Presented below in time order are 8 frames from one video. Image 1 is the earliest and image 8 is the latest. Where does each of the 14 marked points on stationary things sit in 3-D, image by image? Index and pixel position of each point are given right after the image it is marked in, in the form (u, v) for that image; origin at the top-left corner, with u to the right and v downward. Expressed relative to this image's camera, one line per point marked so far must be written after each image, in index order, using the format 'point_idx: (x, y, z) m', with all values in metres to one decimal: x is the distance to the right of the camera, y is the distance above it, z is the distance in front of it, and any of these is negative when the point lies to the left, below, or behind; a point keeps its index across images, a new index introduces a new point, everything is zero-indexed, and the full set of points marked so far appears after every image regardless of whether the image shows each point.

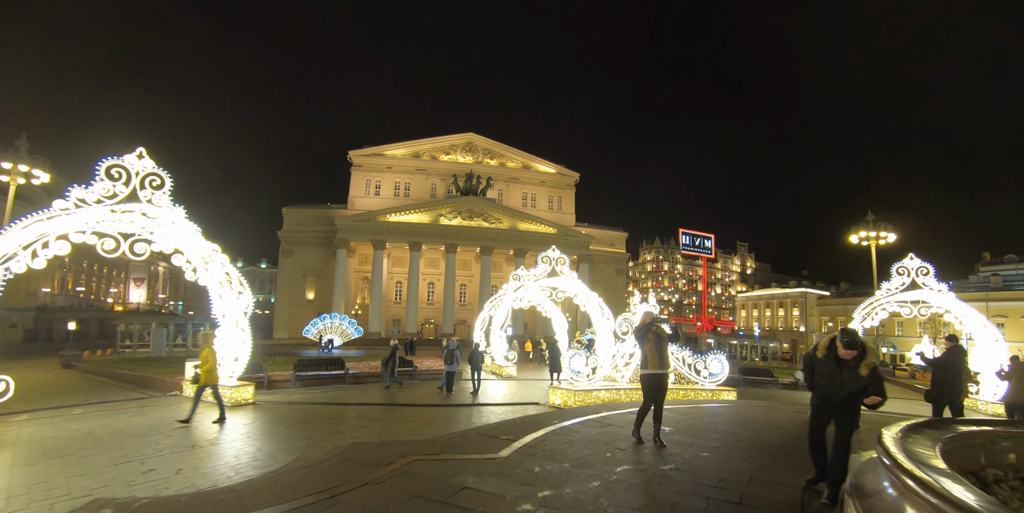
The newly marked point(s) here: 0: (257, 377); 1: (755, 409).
0: (-6.8, -3.2, +14.0) m
1: (+4.7, -2.9, +10.0) m
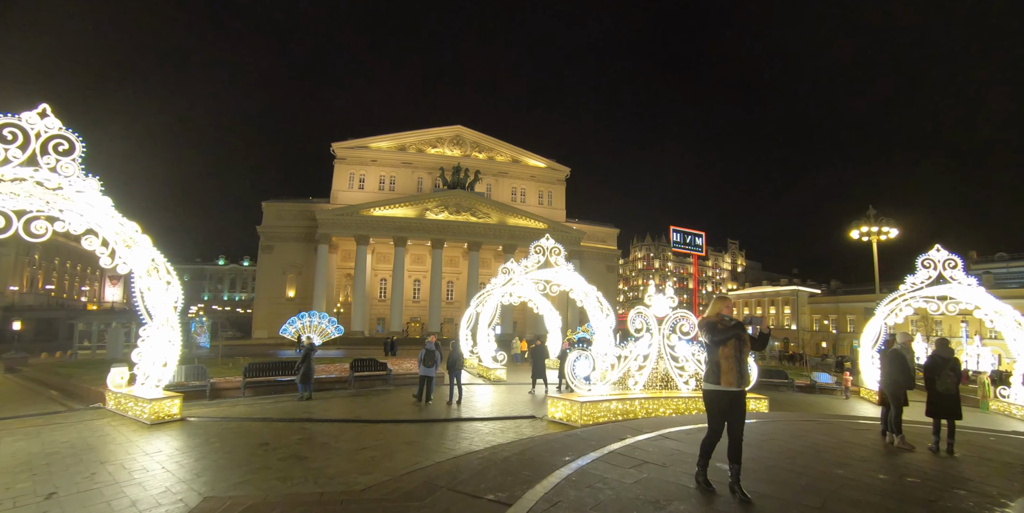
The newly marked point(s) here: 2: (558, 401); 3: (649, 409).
0: (-7.0, -2.9, +11.8) m
1: (+4.6, -2.6, +8.0) m
2: (+0.7, -2.3, +8.5) m
3: (+2.3, -2.7, +9.1) m
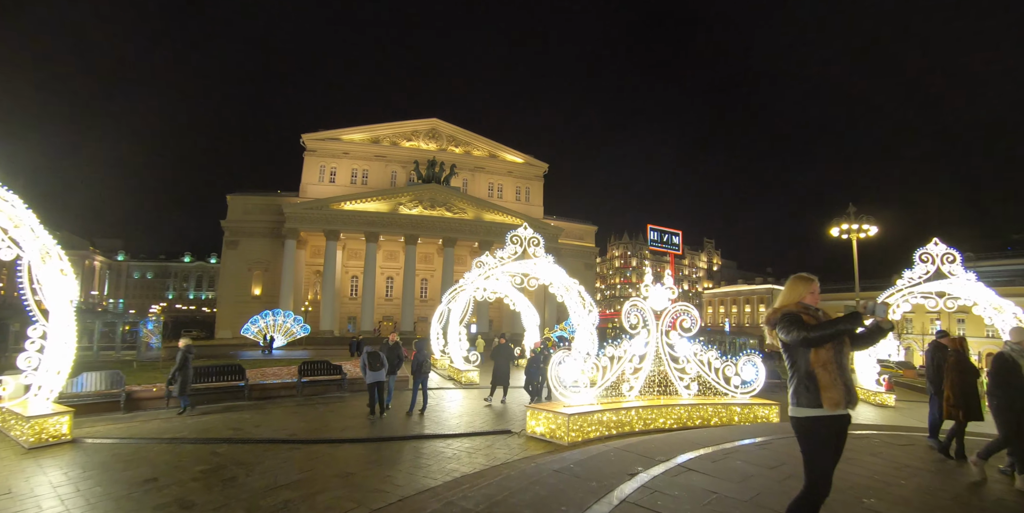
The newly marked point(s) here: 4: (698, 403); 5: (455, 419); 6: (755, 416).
0: (-7.5, -2.6, +9.9) m
1: (+4.2, -2.3, +6.6) m
2: (+0.4, -2.1, +6.9) m
3: (+1.9, -2.4, +7.6) m
4: (+2.9, -2.3, +8.3) m
5: (-1.0, -2.8, +9.0) m
6: (+4.1, -2.7, +8.9) m
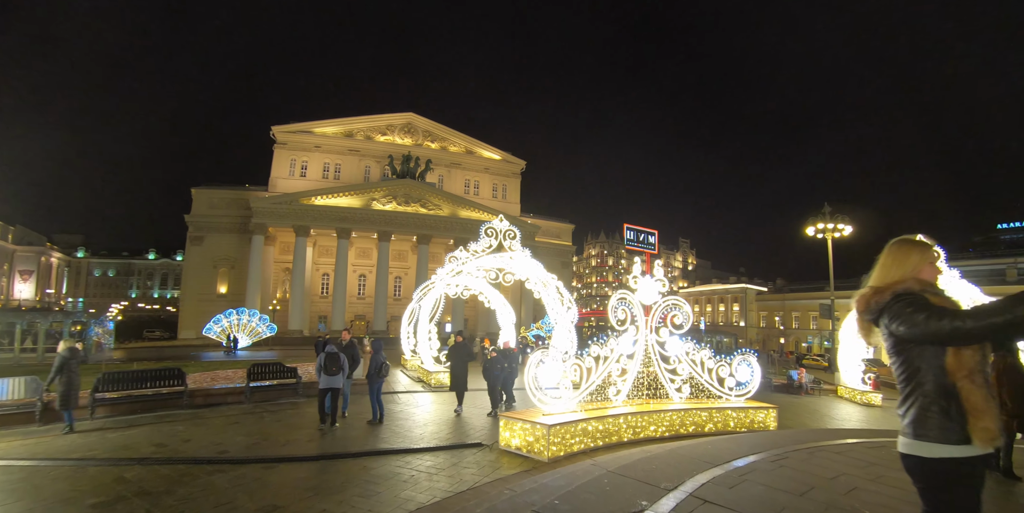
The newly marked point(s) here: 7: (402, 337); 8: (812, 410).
0: (-8.0, -2.4, +8.6) m
1: (+3.9, -2.2, +5.8) m
2: (0.0, -1.9, +6.0) m
3: (+1.5, -2.2, +6.7) m
4: (+2.5, -2.2, +7.5) m
5: (-1.4, -2.6, +8.0) m
6: (+3.7, -2.5, +8.1) m
7: (-3.6, -2.6, +16.9) m
8: (+8.2, -4.2, +14.4) m
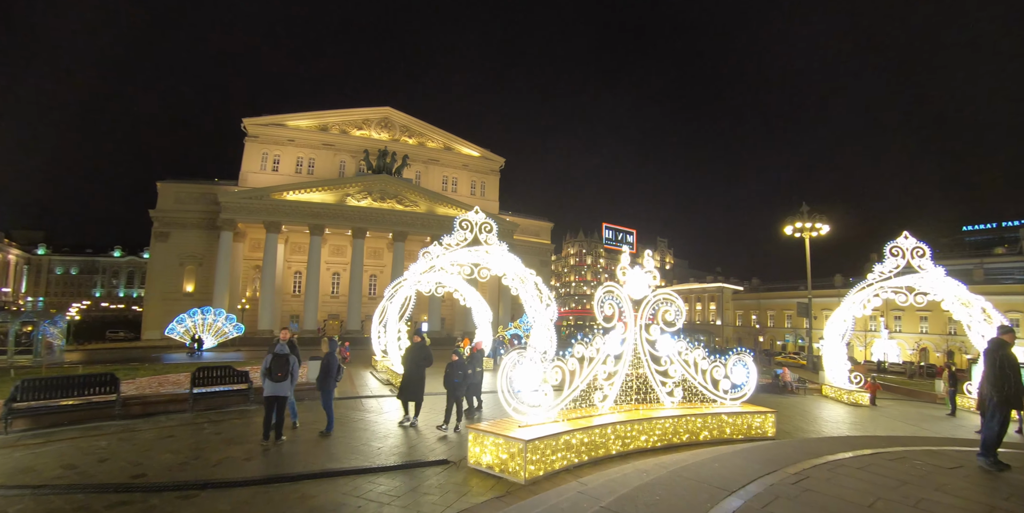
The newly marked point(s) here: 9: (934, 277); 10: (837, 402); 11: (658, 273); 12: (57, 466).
0: (-8.4, -2.2, +7.4) m
1: (+3.6, -2.0, +5.1) m
2: (-0.2, -1.8, +5.1) m
3: (+1.2, -2.1, +5.9) m
4: (+2.2, -2.0, +6.7) m
5: (-1.8, -2.5, +7.1) m
6: (+3.3, -2.3, +7.4) m
7: (-4.3, -2.4, +15.9) m
8: (+7.6, -4.0, +13.9) m
9: (+13.3, -0.6, +16.7) m
10: (+10.0, -4.4, +16.1) m
11: (+2.0, -0.2, +7.2) m
12: (-5.2, -2.3, +6.1) m
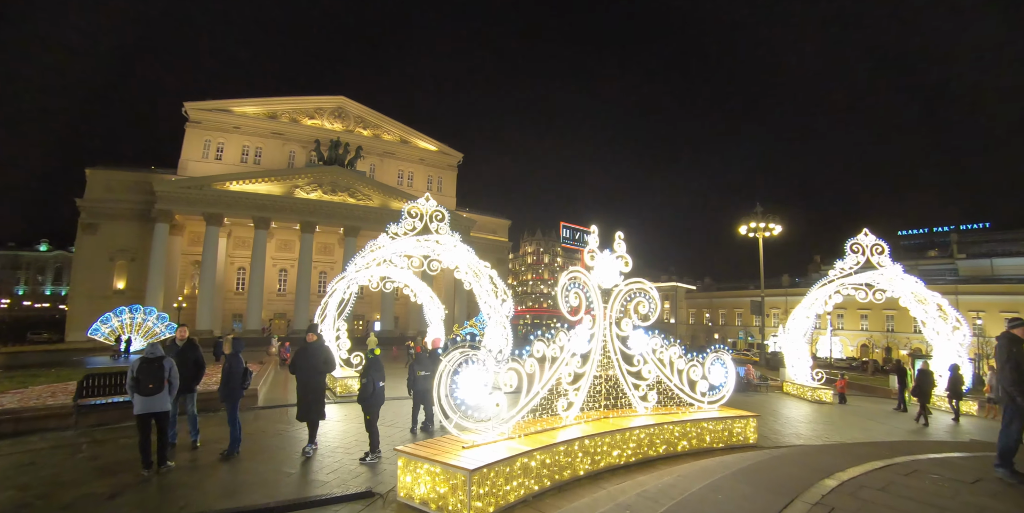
0: (-9.0, -1.9, +5.6) m
1: (+3.2, -1.8, +4.3) m
2: (-0.7, -1.5, +3.9) m
3: (+0.7, -1.9, +4.8) m
4: (+1.6, -1.8, +5.8) m
5: (-2.4, -2.2, +5.8) m
6: (+2.7, -2.2, +6.5) m
7: (-5.6, -2.2, +14.4) m
8: (+6.4, -3.9, +13.3) m
9: (+11.9, -0.5, +16.6) m
10: (+8.6, -4.3, +15.7) m
11: (+1.4, 0.0, +6.2) m
12: (-5.7, -2.1, +4.5) m
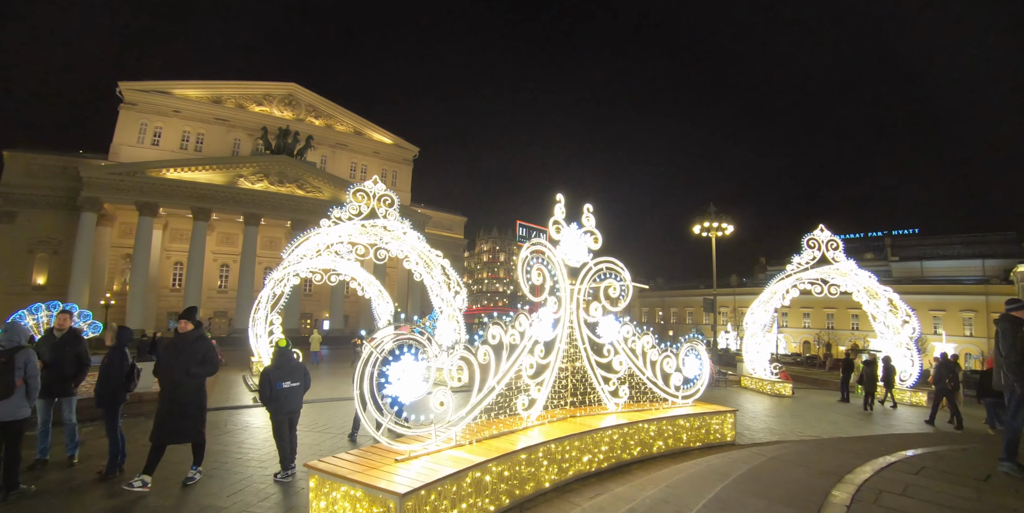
0: (-9.4, -1.6, +4.0) m
1: (+2.8, -1.6, +3.7) m
2: (-1.0, -1.3, +3.0) m
3: (+0.3, -1.6, +4.0) m
4: (+1.2, -1.6, +5.0) m
5: (-2.8, -1.9, +4.7) m
6: (+2.1, -1.9, +5.9) m
7: (-6.7, -1.8, +13.0) m
8: (+5.3, -3.7, +12.9) m
9: (+10.6, -0.3, +16.7) m
10: (+7.3, -4.1, +15.5) m
11: (+0.9, +0.2, +5.4) m
12: (-6.0, -1.8, +3.2) m
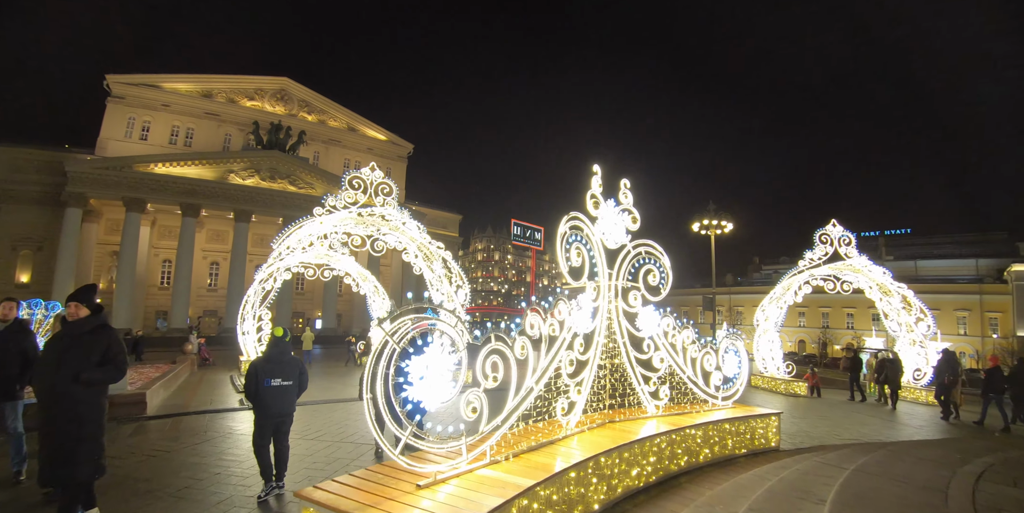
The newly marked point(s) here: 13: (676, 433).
0: (-9.1, -1.4, +3.2) m
1: (+3.1, -1.4, +3.0) m
2: (-0.7, -1.1, +2.3) m
3: (+0.6, -1.5, +3.3) m
4: (+1.4, -1.4, +4.3) m
5: (-2.6, -1.8, +4.0) m
6: (+2.3, -1.7, +5.2) m
7: (-6.6, -1.7, +12.2) m
8: (+5.4, -3.5, +12.3) m
9: (+10.6, -0.2, +16.1) m
10: (+7.4, -3.9, +14.9) m
11: (+1.1, +0.4, +4.7) m
12: (-5.8, -1.6, +2.4) m
13: (+1.3, -1.4, +4.2) m
